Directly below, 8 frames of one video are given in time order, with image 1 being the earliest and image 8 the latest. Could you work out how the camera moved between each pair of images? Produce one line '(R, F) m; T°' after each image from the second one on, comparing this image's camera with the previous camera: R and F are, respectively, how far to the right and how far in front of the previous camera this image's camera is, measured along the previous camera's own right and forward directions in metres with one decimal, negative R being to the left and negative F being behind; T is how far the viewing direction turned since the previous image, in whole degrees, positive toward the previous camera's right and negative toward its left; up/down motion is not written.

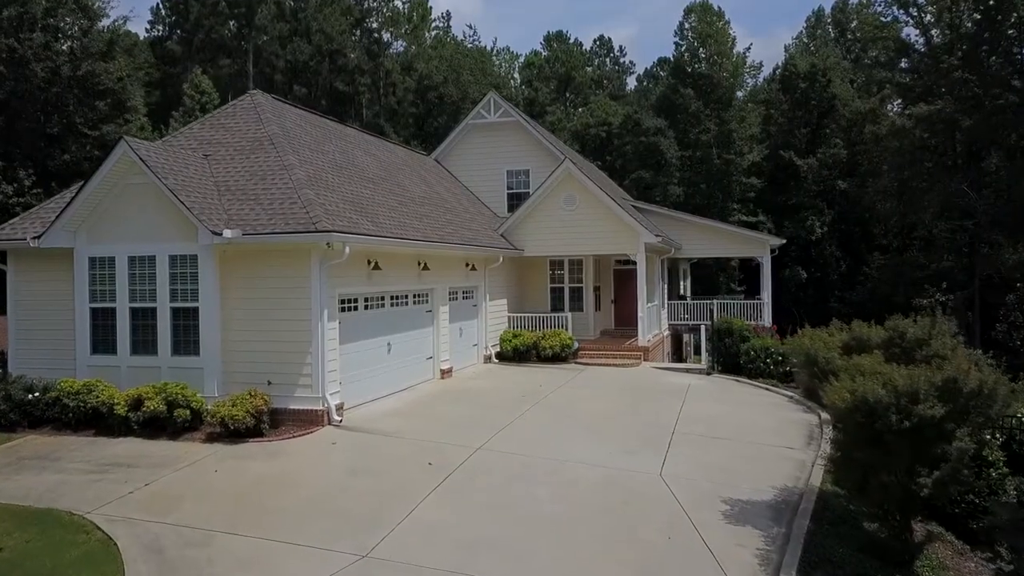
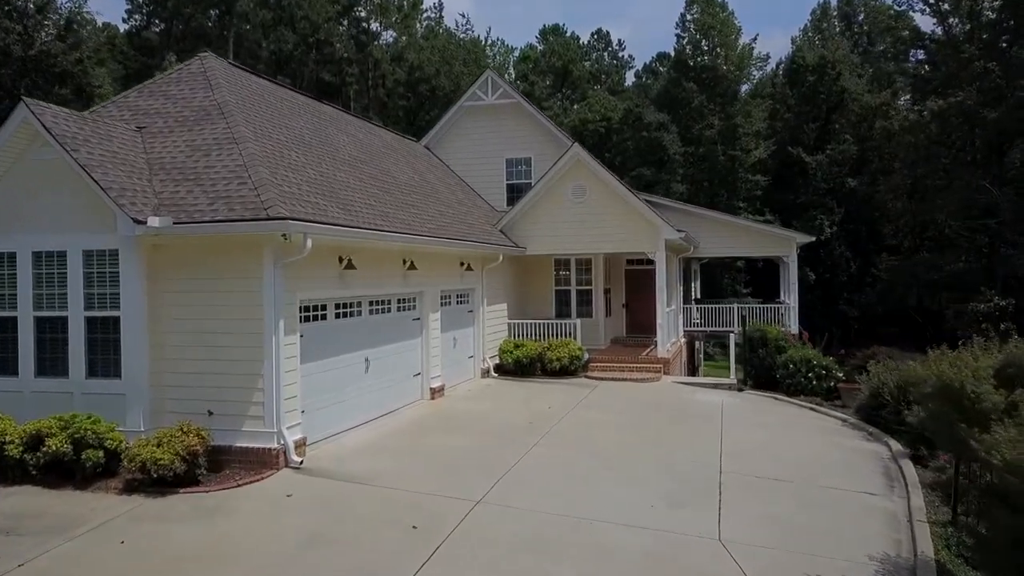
(-0.2, +2.5) m; +1°
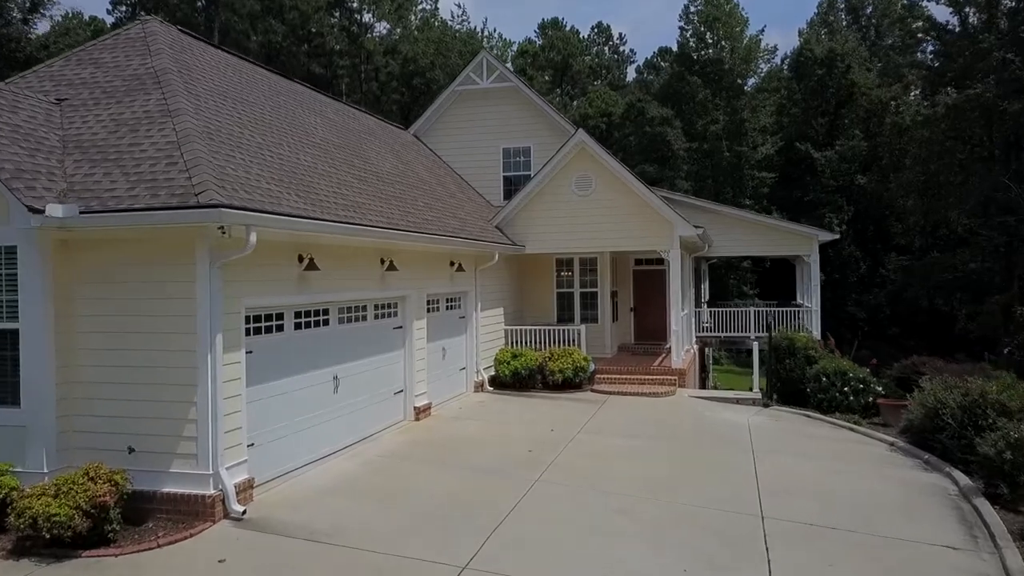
(0.0, +1.8) m; 0°
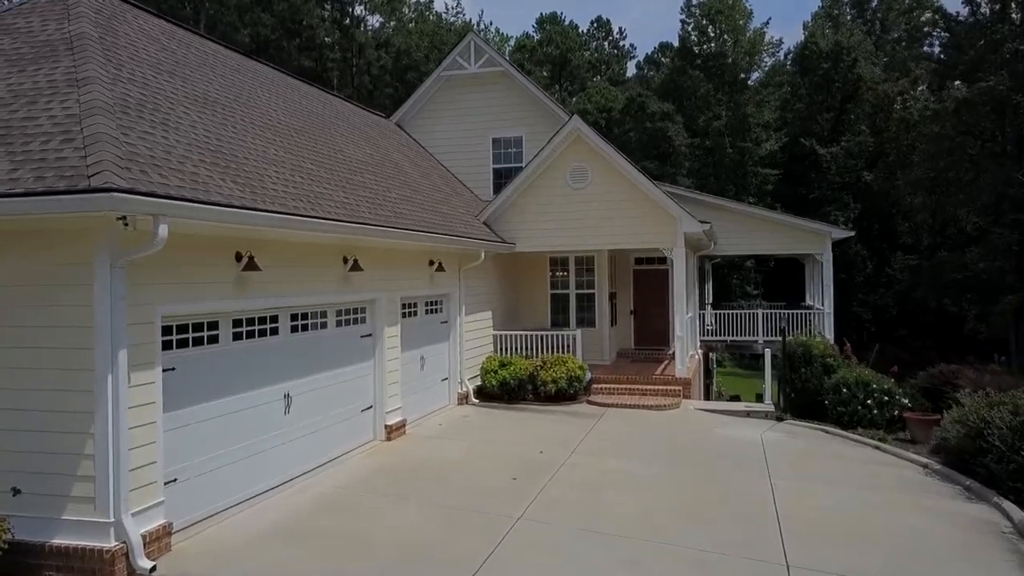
(+0.2, +1.3) m; 0°
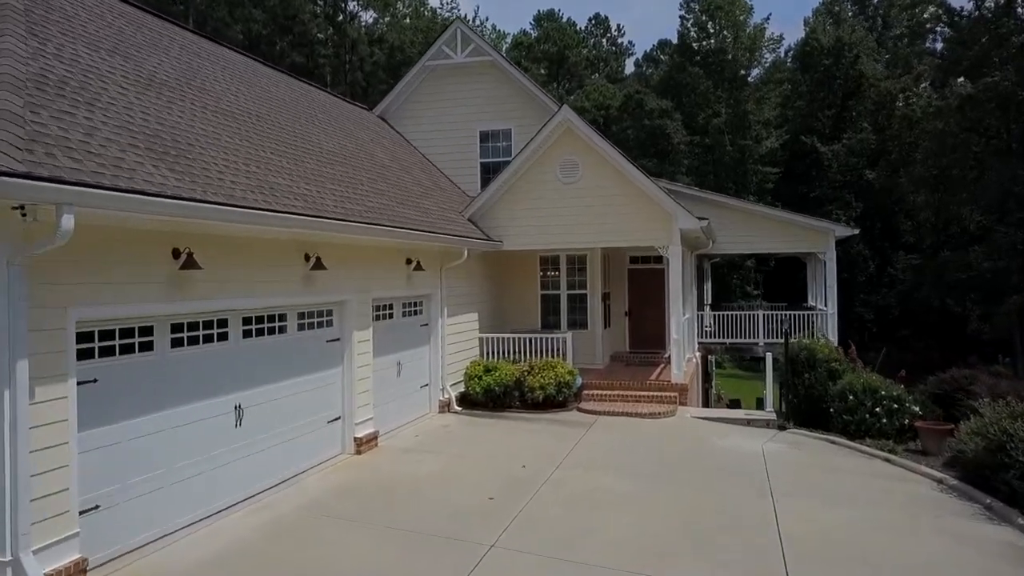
(+0.2, +0.8) m; 0°
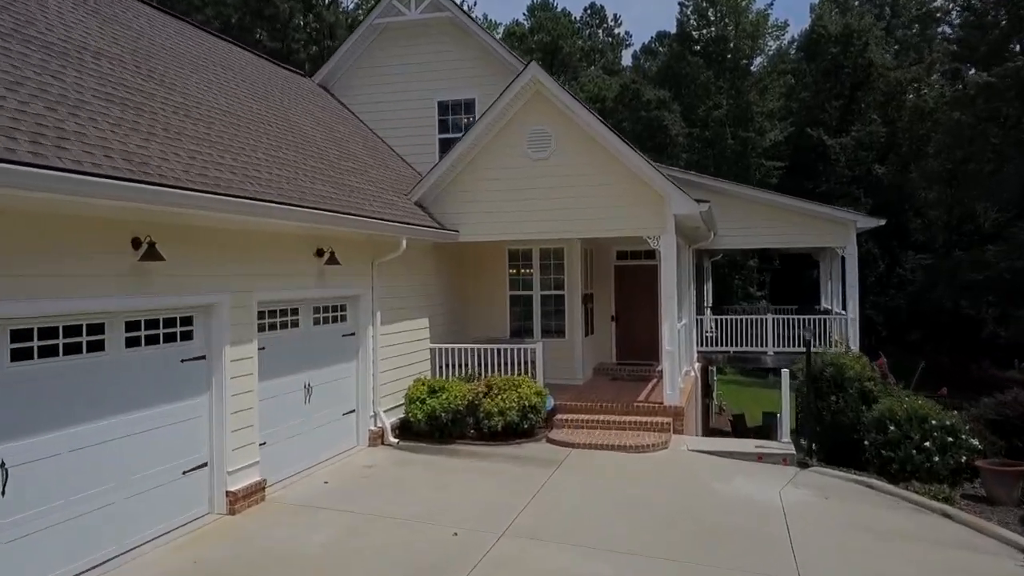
(+0.6, +2.5) m; 0°
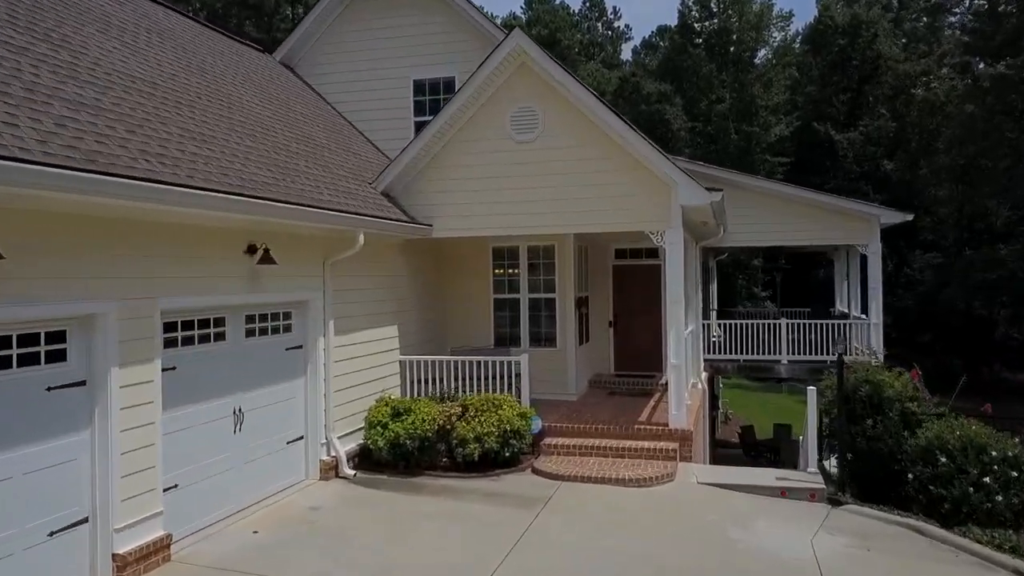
(+0.2, +1.5) m; 0°
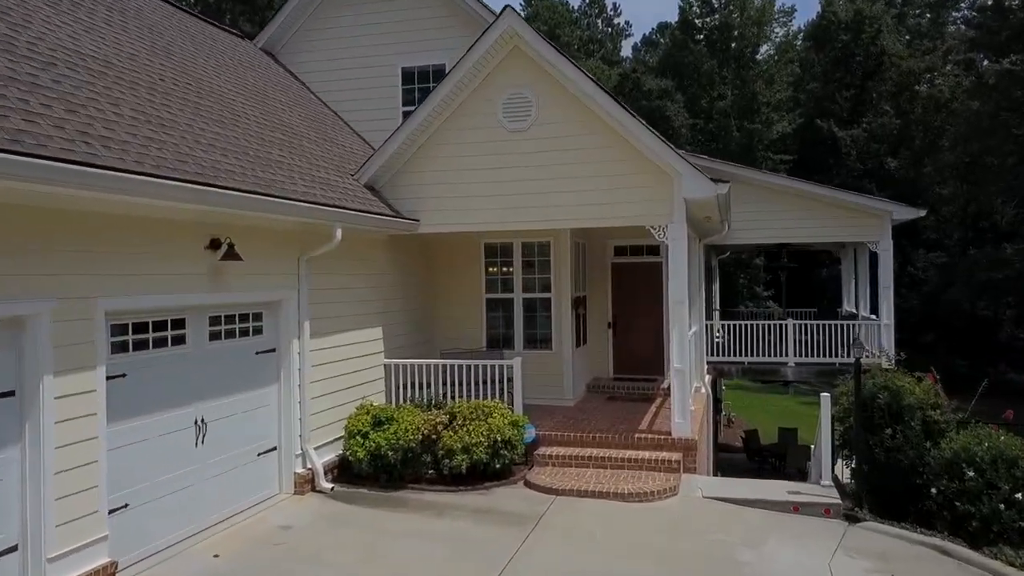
(+0.1, +0.6) m; 0°
